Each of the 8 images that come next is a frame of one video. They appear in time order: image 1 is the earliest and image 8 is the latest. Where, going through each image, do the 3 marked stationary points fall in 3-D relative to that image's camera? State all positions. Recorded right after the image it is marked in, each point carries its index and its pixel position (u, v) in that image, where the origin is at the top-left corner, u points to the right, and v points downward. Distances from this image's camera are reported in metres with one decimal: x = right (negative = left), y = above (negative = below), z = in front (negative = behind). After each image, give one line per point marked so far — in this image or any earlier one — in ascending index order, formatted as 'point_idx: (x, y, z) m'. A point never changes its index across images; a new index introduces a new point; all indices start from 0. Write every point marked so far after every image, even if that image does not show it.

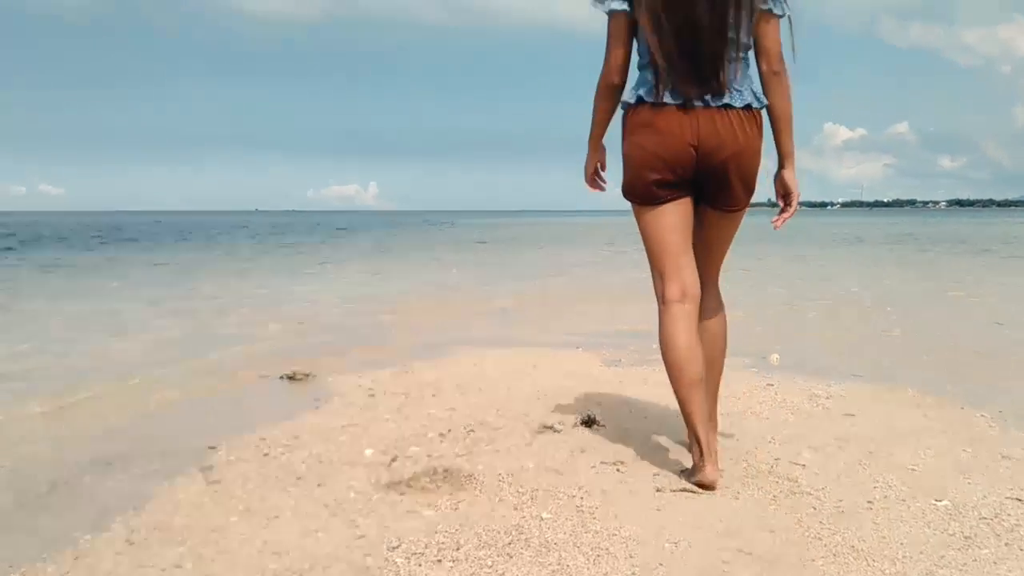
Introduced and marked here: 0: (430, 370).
0: (-0.4, -0.4, +3.4) m
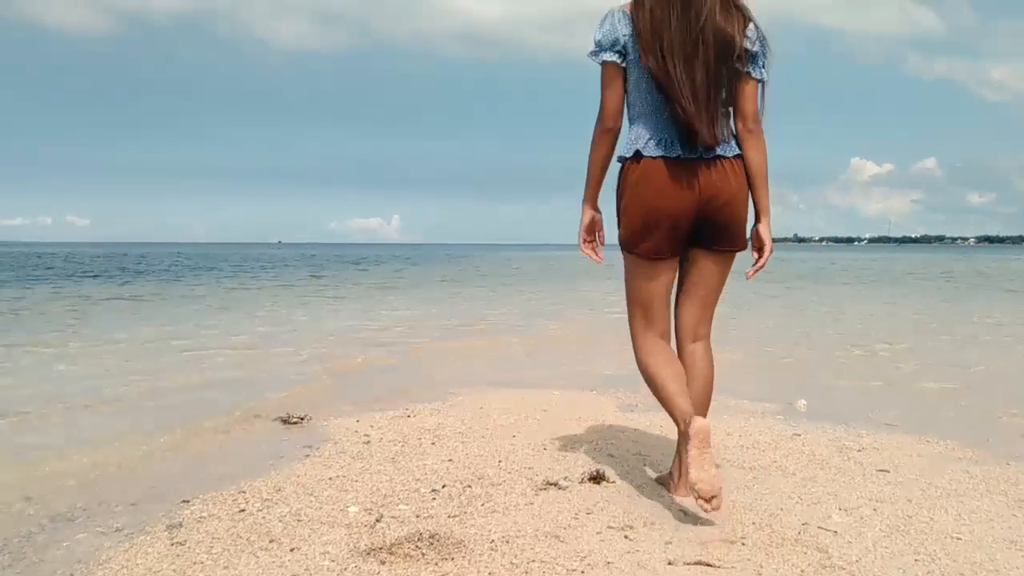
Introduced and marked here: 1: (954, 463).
0: (-0.3, -0.5, +3.2) m
1: (+1.5, -0.6, +2.7) m
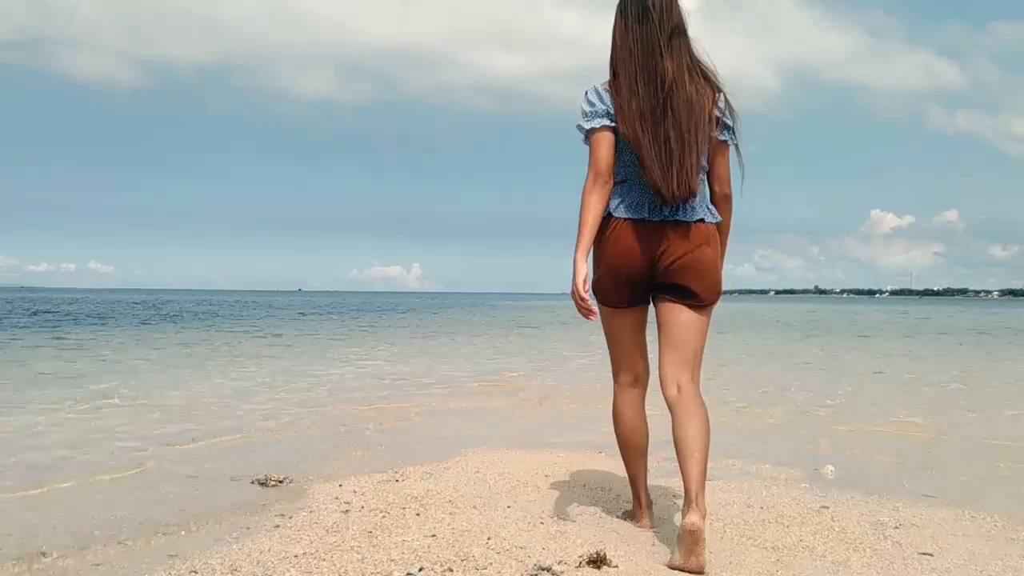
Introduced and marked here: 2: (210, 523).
0: (-0.3, -0.7, +2.9) m
1: (+1.5, -0.8, +2.3) m
2: (-0.9, -0.7, +2.4) m
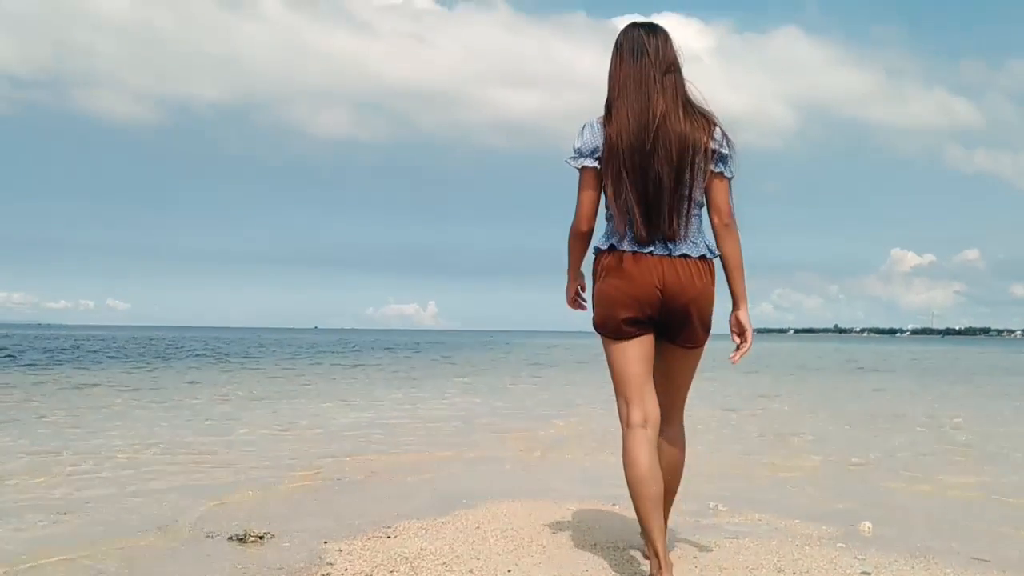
0: (-0.3, -0.8, +2.7) m
1: (+1.5, -0.9, +2.0) m
2: (-0.9, -0.8, +2.2) m
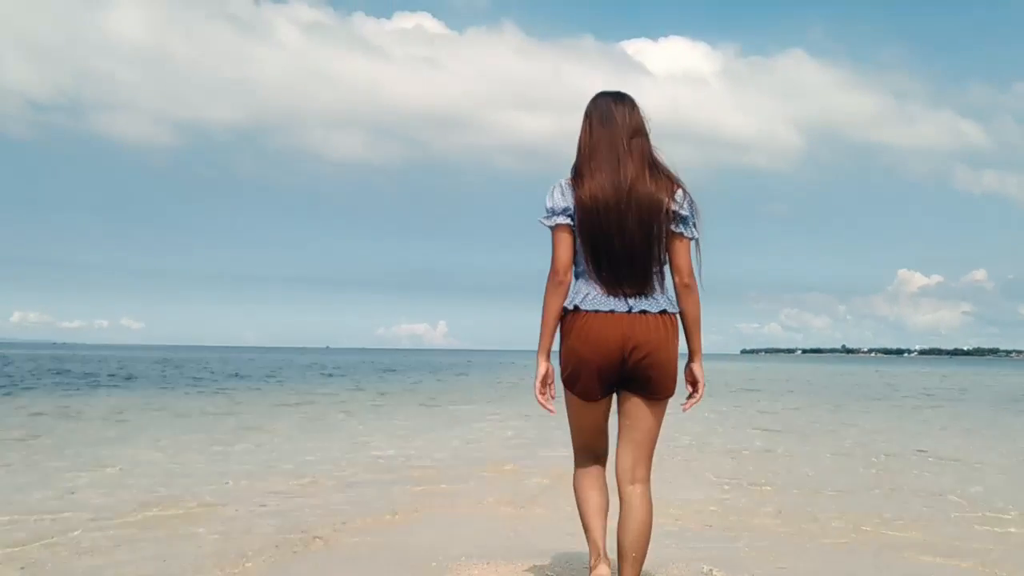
0: (-0.4, -1.2, +3.3) m
1: (+1.4, -1.2, +2.7) m
2: (-1.0, -1.2, +2.8) m
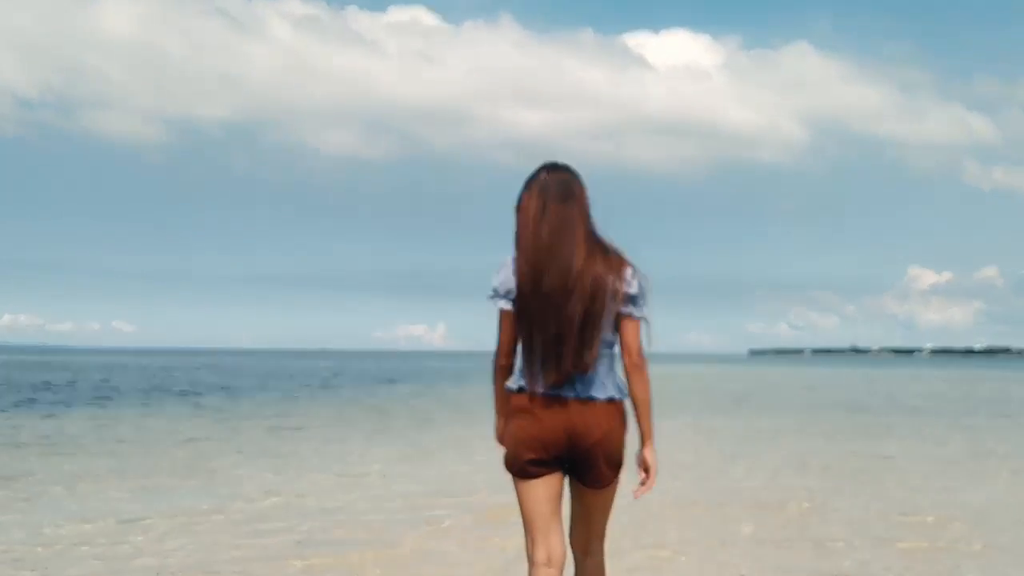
0: (-0.3, -1.3, +0.9) m
1: (+1.4, -1.3, +0.3) m
2: (-1.0, -1.3, +0.4) m
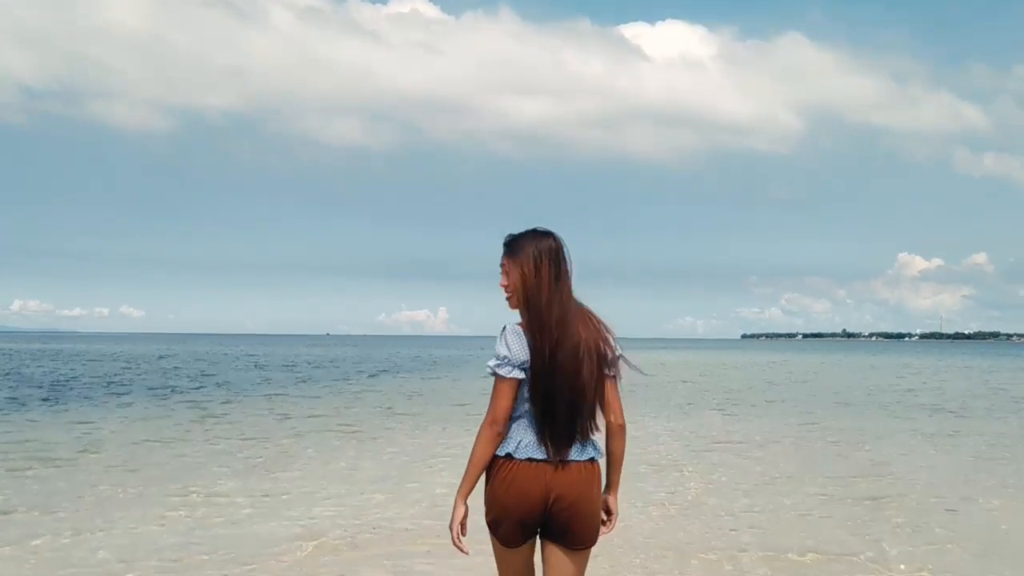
0: (-0.7, -1.6, +3.6) m
1: (+1.0, -1.6, +2.9) m
2: (-1.4, -1.6, +3.0) m
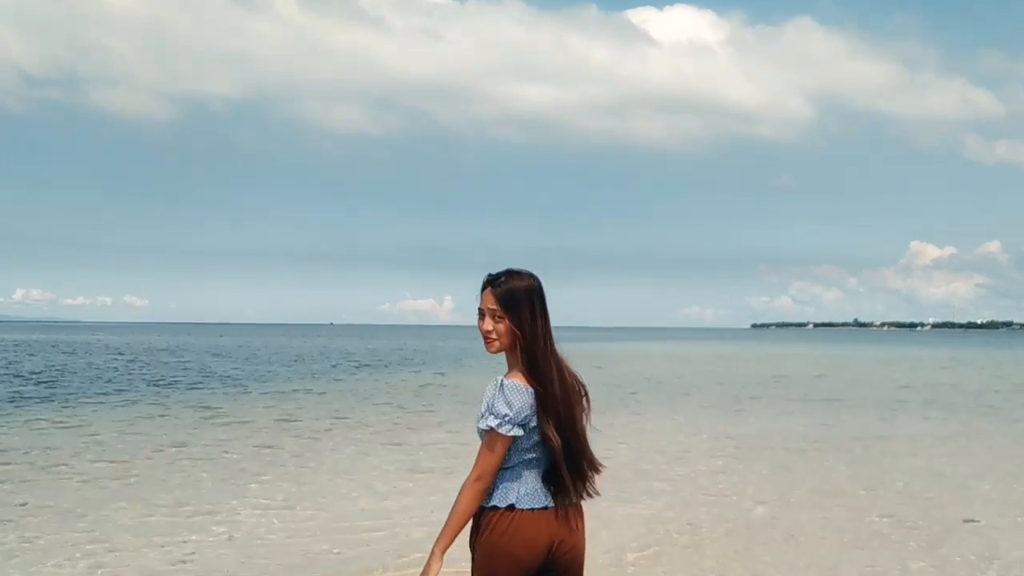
0: (-0.5, -1.5, +2.3) m
1: (+1.3, -1.6, +1.6) m
2: (-1.1, -1.5, +1.8) m
